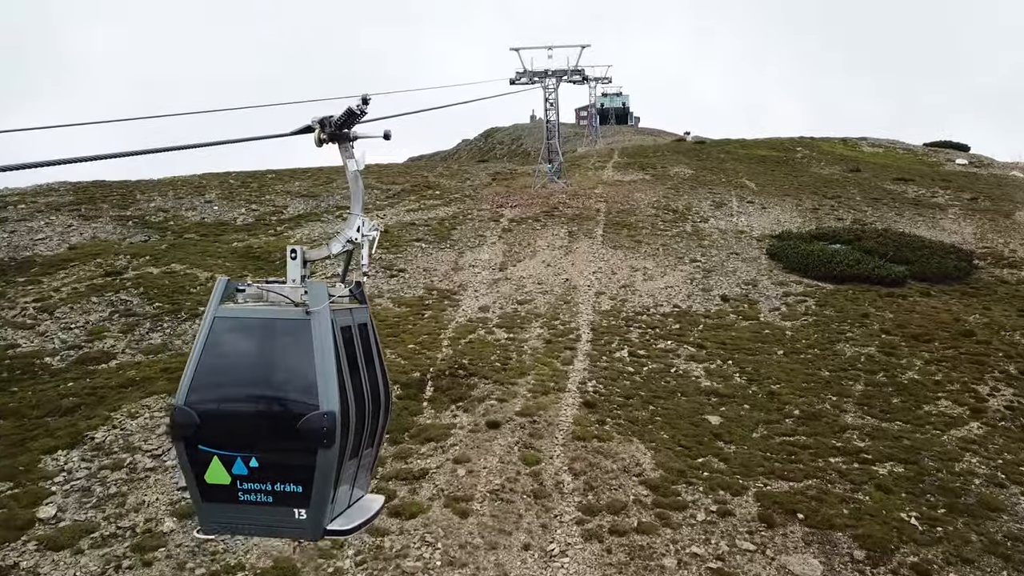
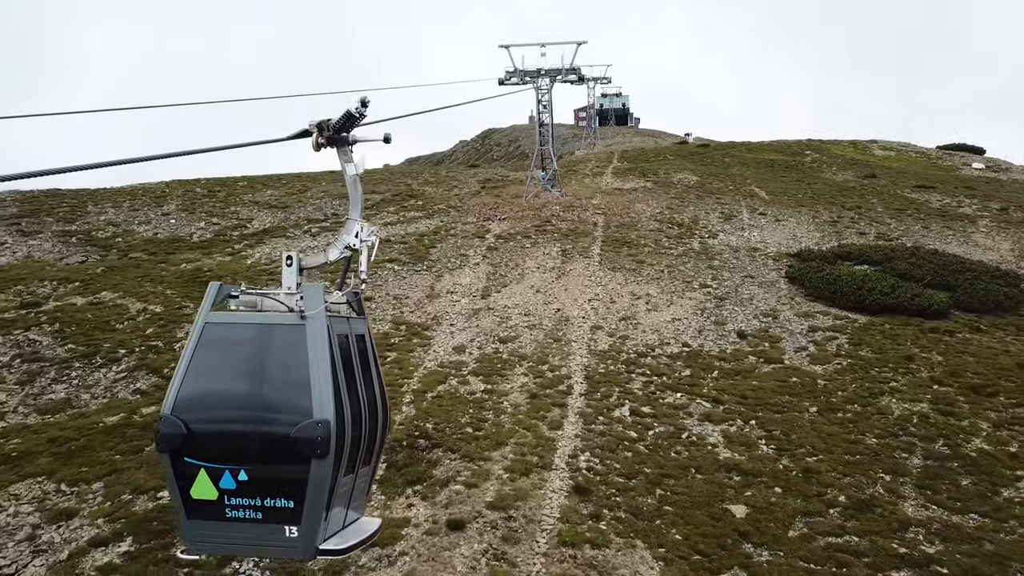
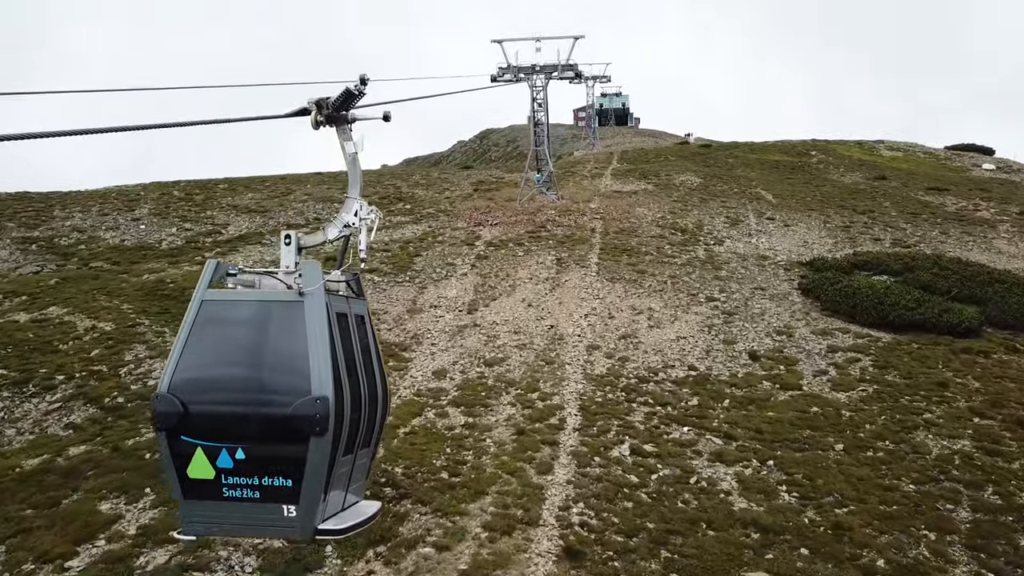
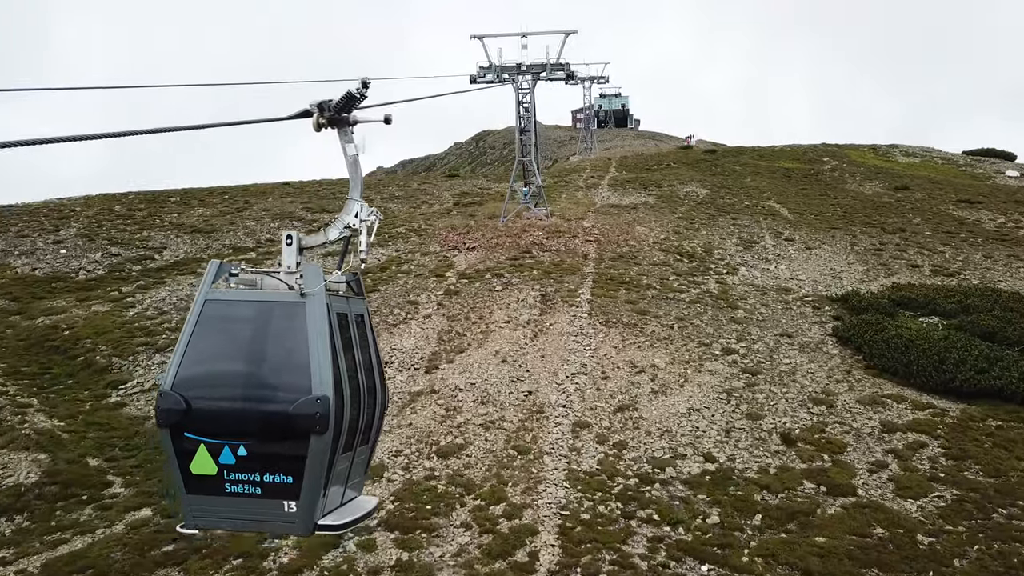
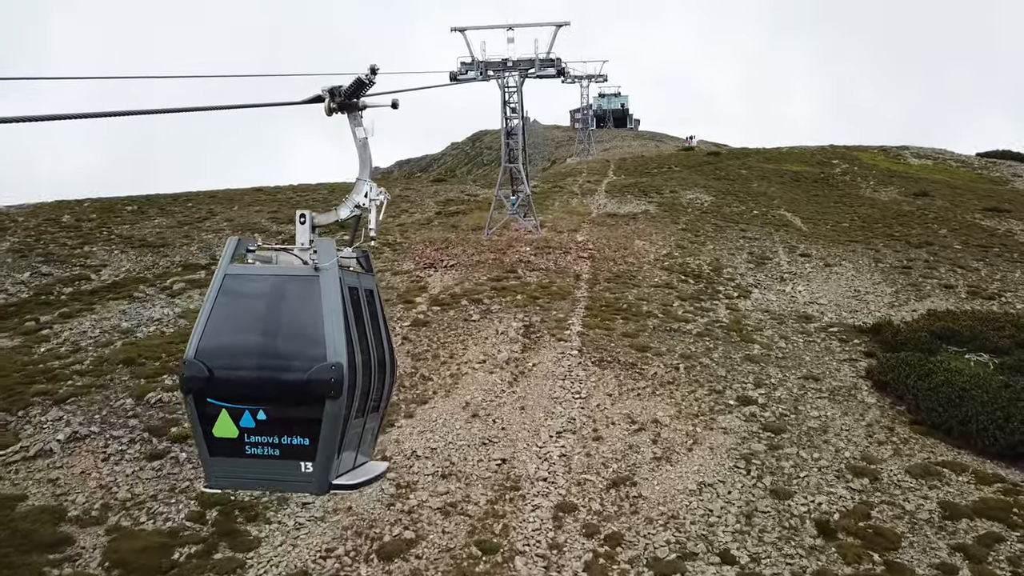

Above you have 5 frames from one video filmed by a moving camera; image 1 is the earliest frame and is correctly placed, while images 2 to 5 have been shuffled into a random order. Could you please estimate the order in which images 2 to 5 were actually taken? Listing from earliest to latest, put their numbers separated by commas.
2, 3, 4, 5
